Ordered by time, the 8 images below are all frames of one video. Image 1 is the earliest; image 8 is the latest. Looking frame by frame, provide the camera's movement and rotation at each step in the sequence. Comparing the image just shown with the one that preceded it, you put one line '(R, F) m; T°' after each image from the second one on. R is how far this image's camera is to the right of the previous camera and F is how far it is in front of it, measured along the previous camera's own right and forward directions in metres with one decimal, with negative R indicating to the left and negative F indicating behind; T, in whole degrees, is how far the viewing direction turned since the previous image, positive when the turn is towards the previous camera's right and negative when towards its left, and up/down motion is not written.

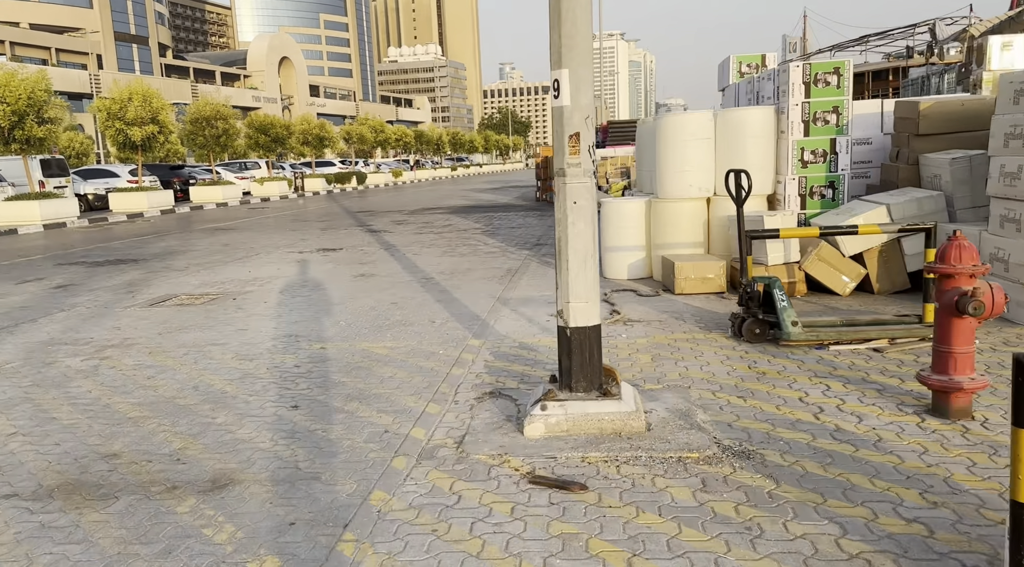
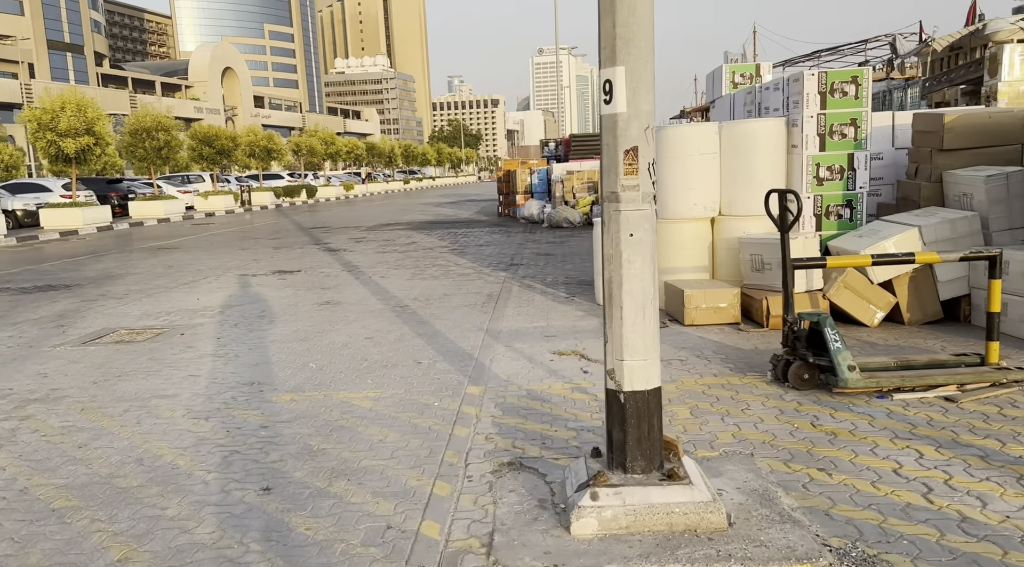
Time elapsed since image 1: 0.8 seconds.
(-0.4, +0.9) m; +4°
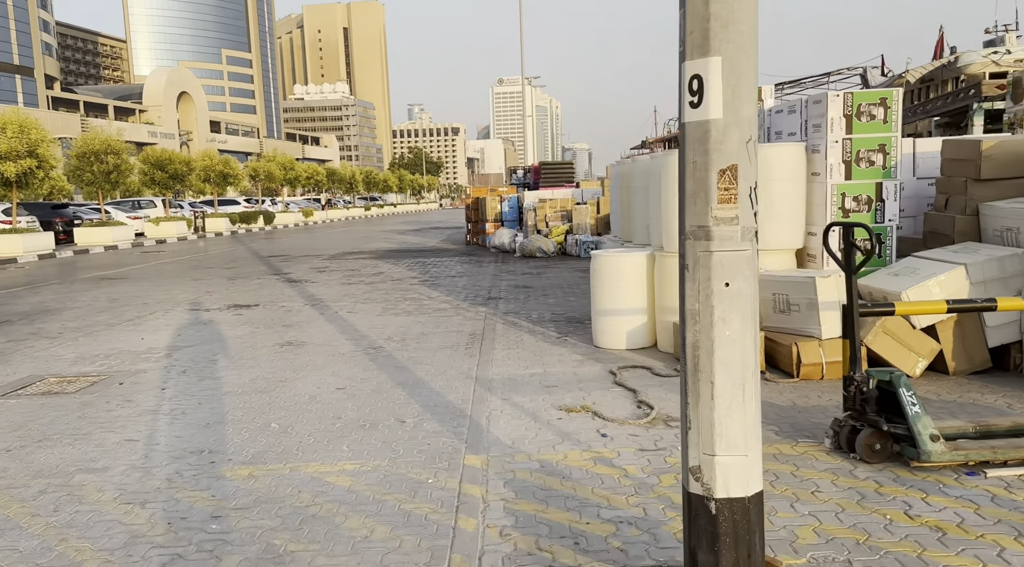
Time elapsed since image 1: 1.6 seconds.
(-0.3, +0.9) m; +3°
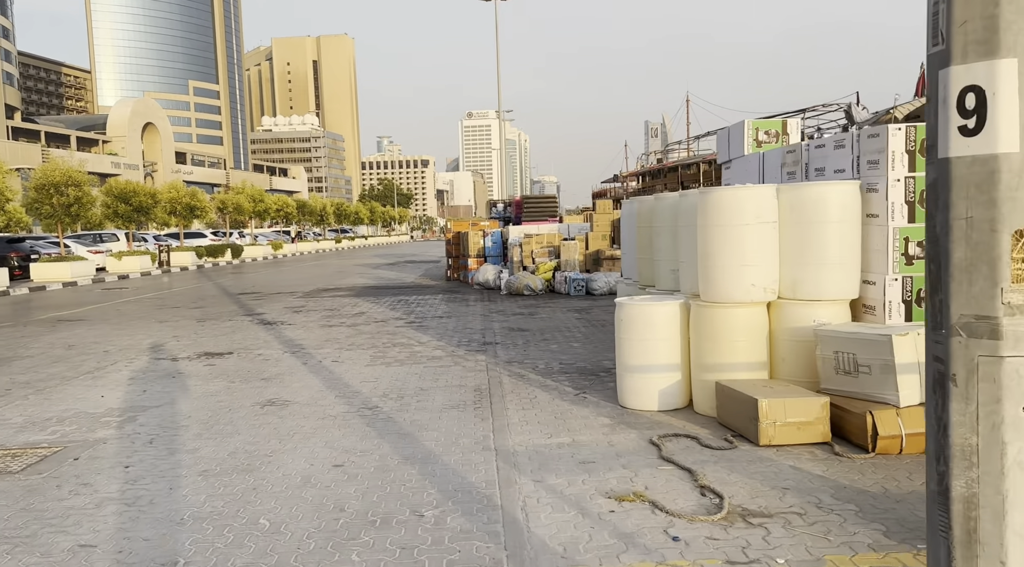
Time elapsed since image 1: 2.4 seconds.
(-0.4, +0.9) m; +2°
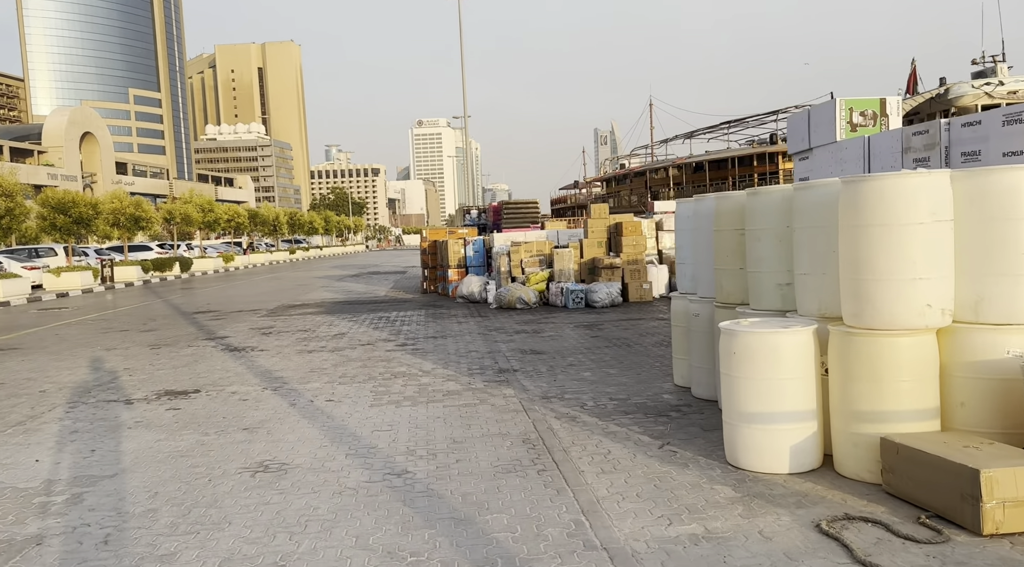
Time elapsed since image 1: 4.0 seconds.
(-0.8, +1.7) m; +3°
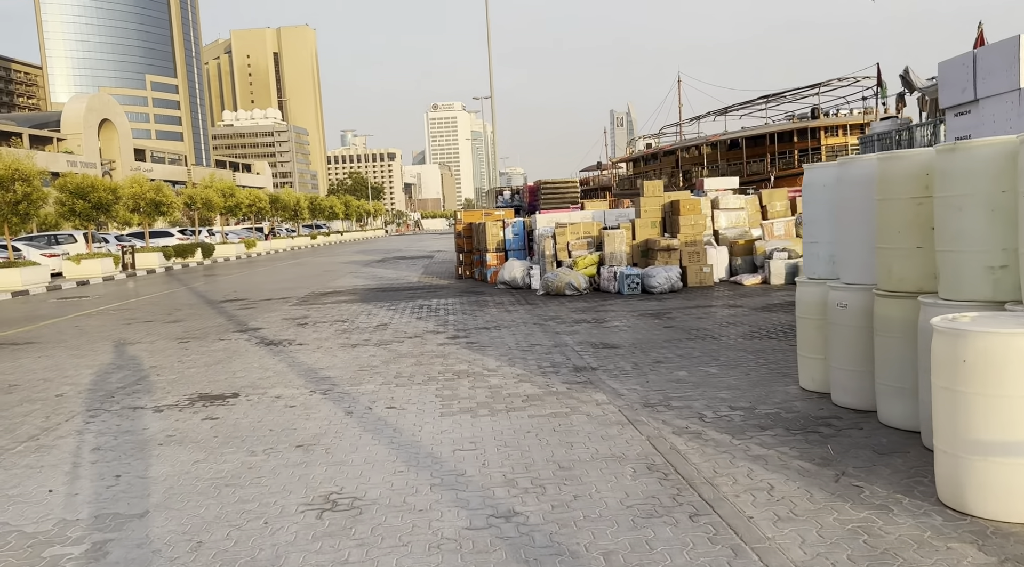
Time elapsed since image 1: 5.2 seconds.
(-0.7, +1.3) m; -1°
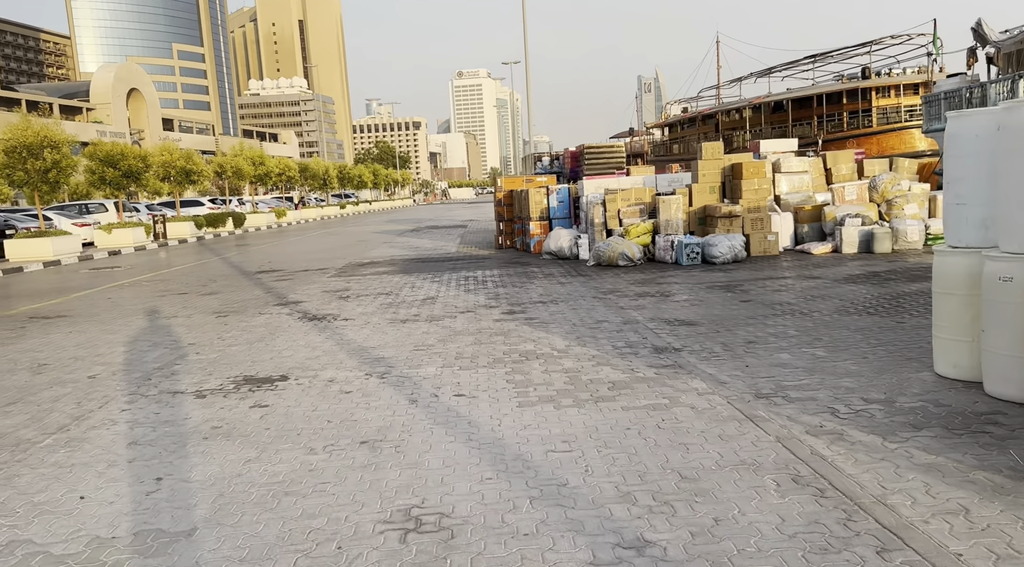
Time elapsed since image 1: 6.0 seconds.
(-0.5, +0.9) m; -2°
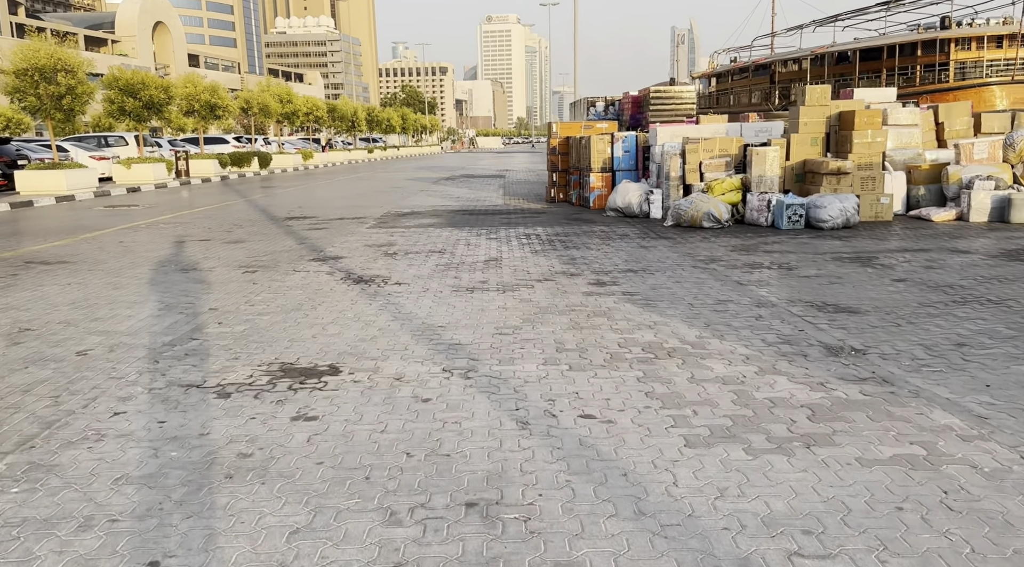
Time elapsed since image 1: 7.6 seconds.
(-0.8, +2.0) m; -1°
